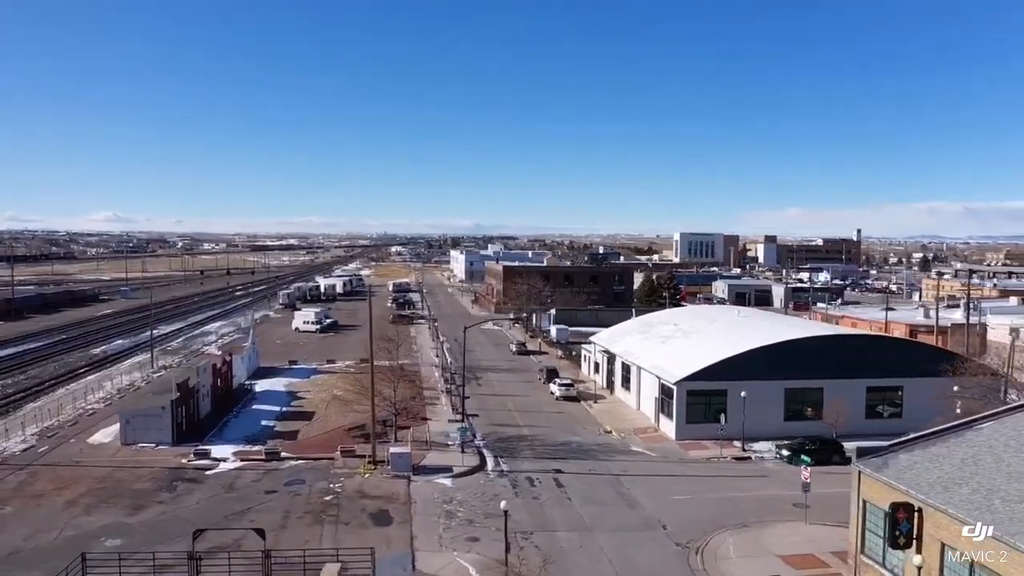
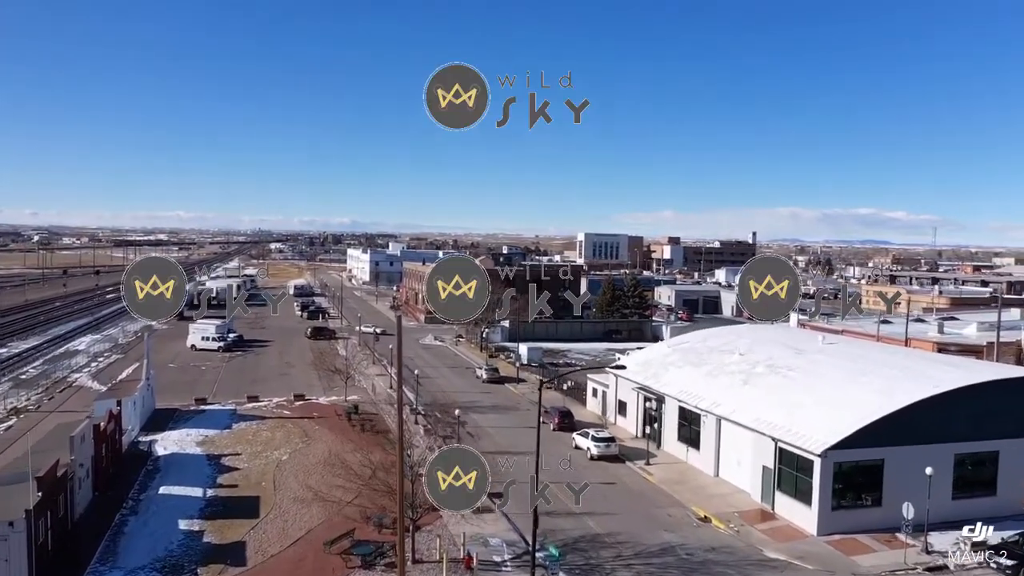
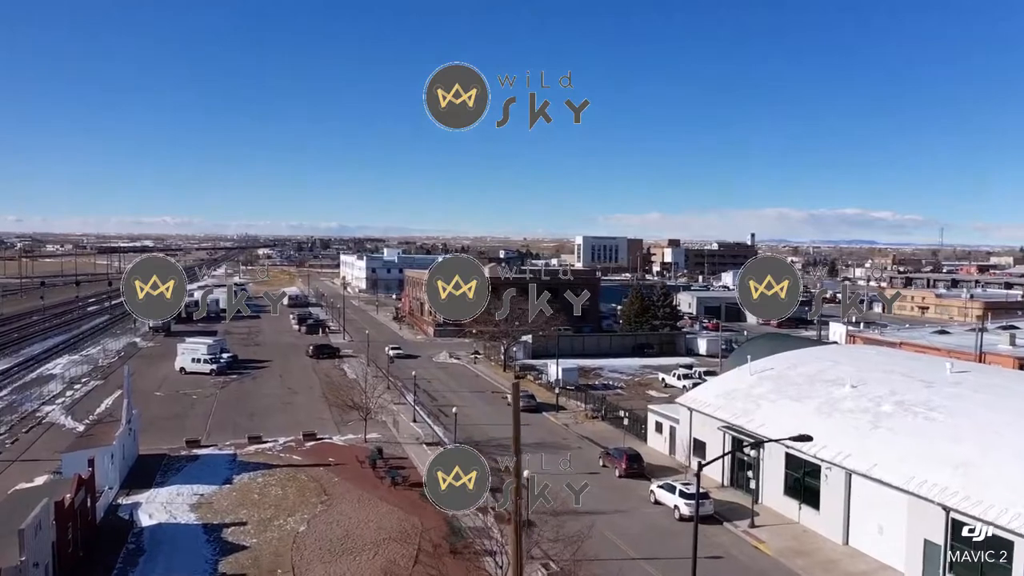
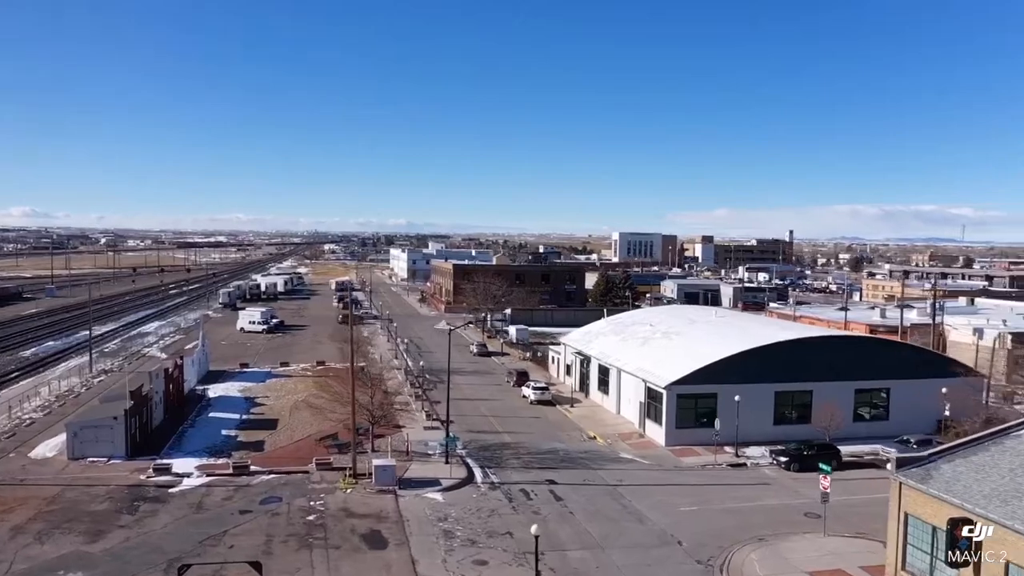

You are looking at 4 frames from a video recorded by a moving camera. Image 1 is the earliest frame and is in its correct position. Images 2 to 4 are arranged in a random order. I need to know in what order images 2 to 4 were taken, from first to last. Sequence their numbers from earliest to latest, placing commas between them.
4, 2, 3
